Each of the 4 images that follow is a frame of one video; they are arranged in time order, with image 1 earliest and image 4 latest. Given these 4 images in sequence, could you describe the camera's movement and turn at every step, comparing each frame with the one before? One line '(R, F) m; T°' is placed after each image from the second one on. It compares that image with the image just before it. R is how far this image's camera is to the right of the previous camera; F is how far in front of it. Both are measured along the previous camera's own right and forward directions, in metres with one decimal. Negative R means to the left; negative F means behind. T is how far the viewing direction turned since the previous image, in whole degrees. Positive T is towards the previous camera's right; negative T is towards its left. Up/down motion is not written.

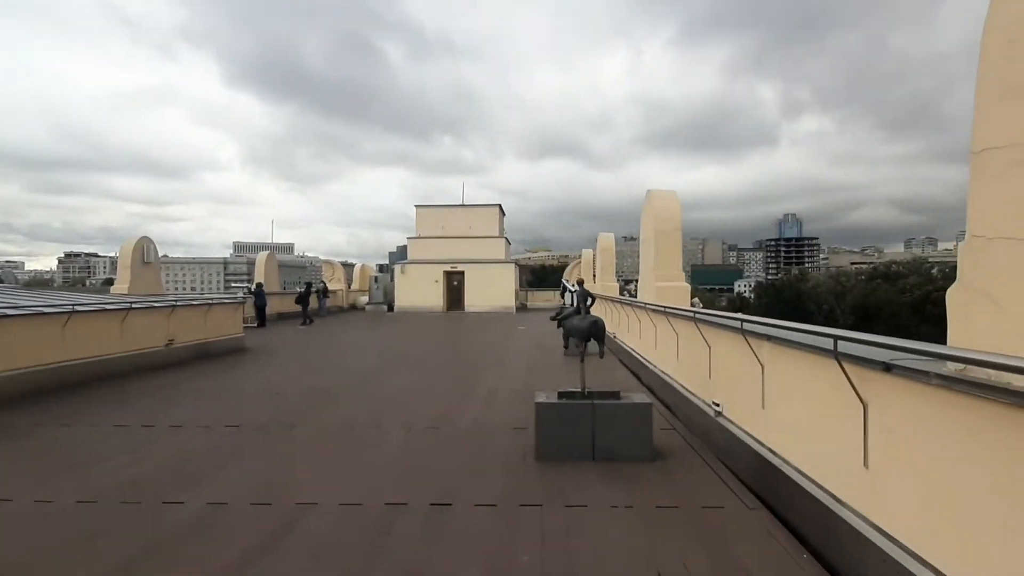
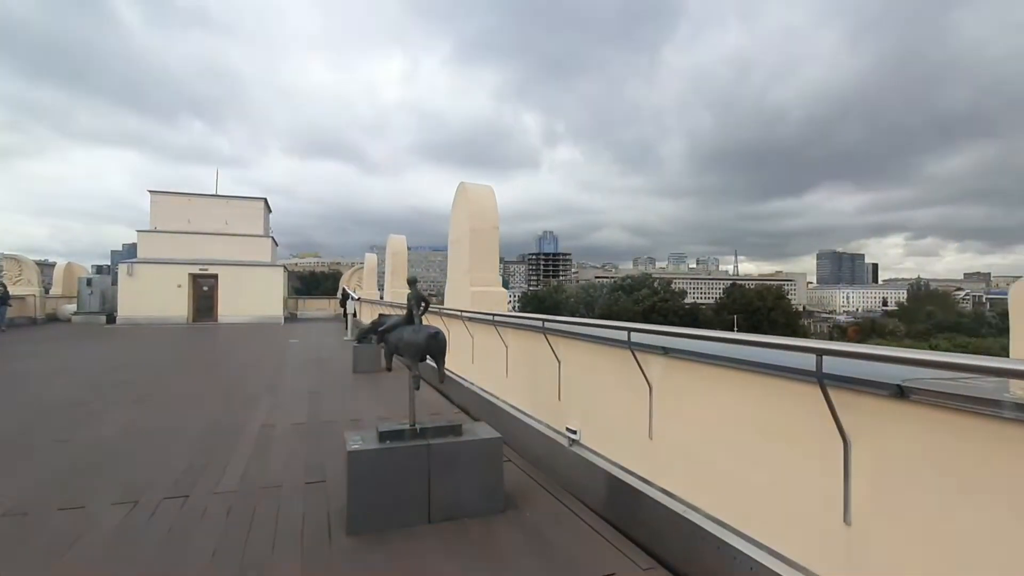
(-0.2, +1.1) m; +23°
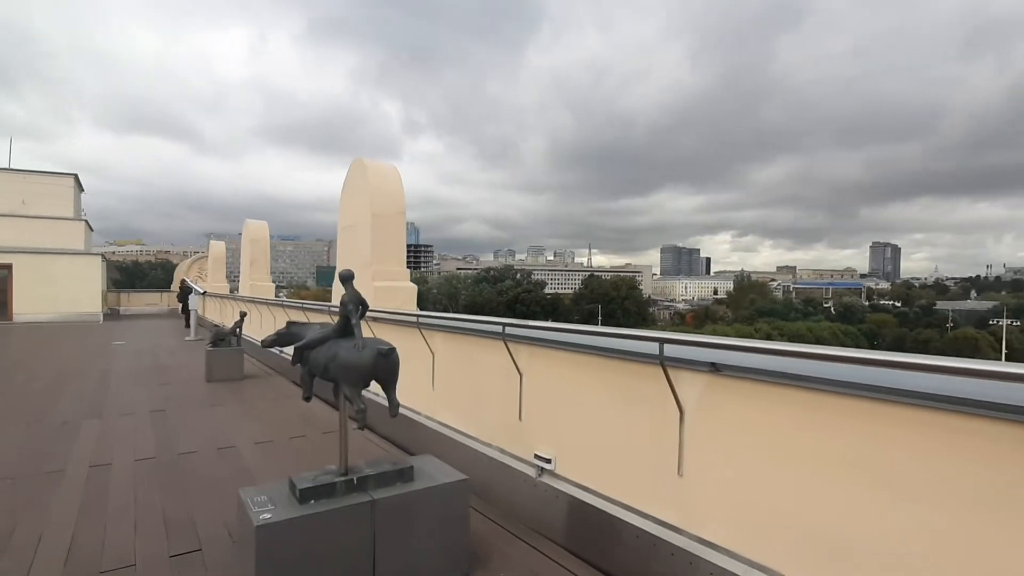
(-0.5, +0.8) m; +14°
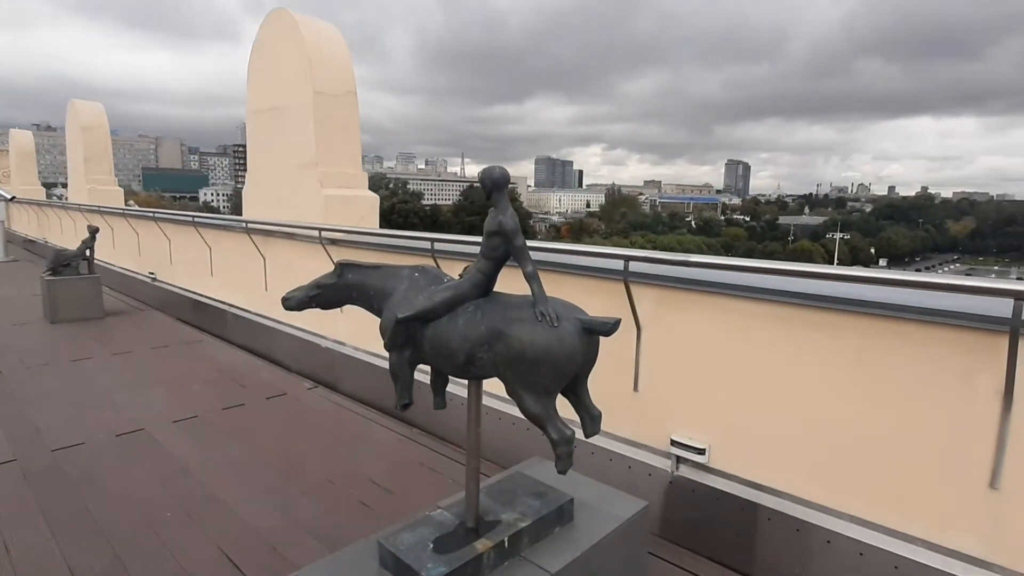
(-1.0, +1.1) m; +15°
